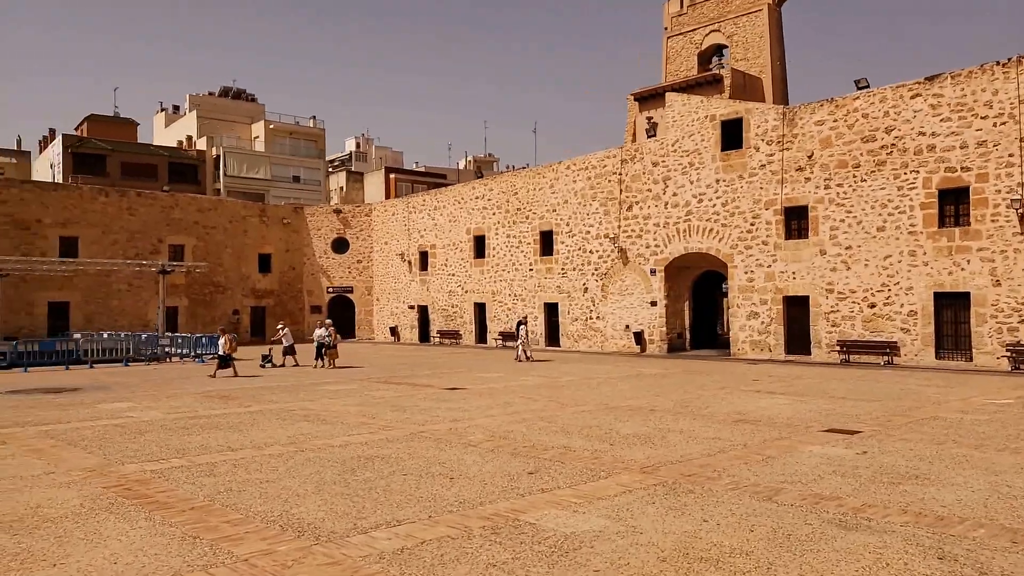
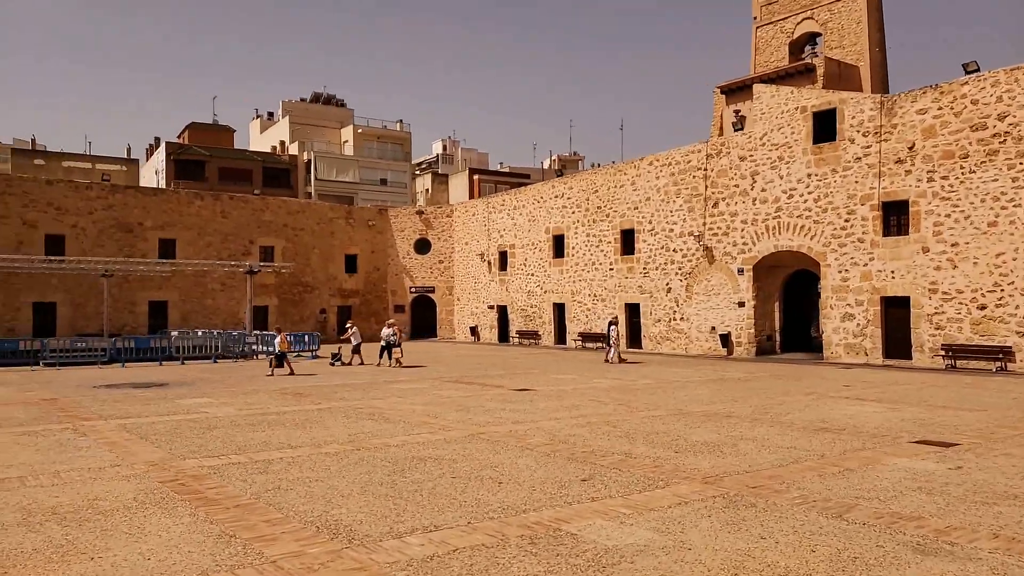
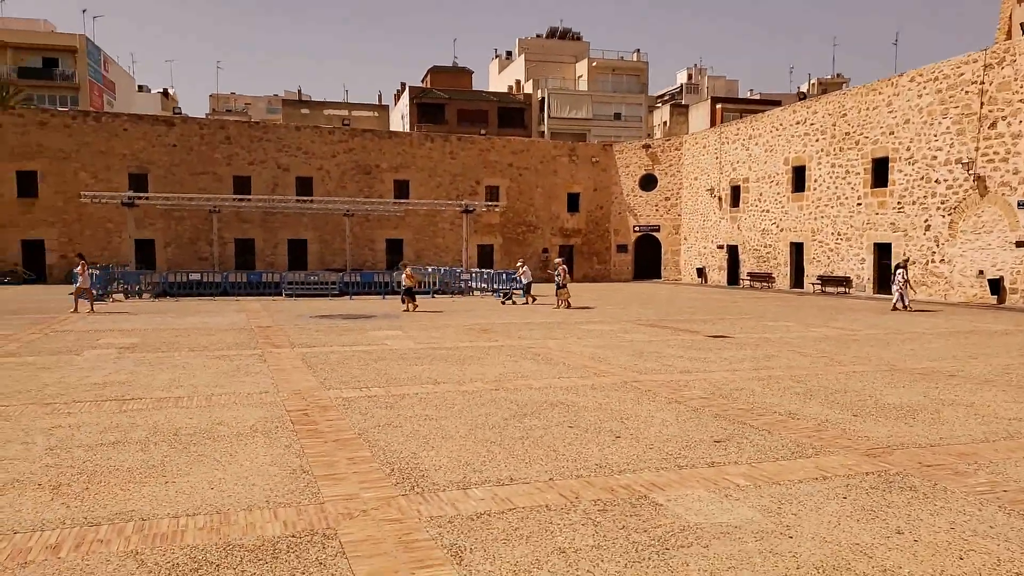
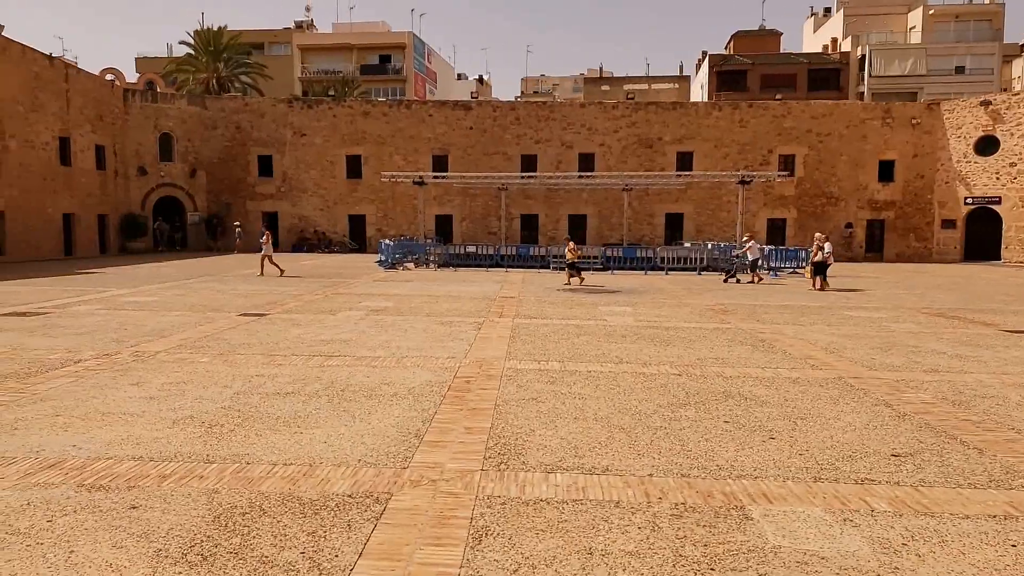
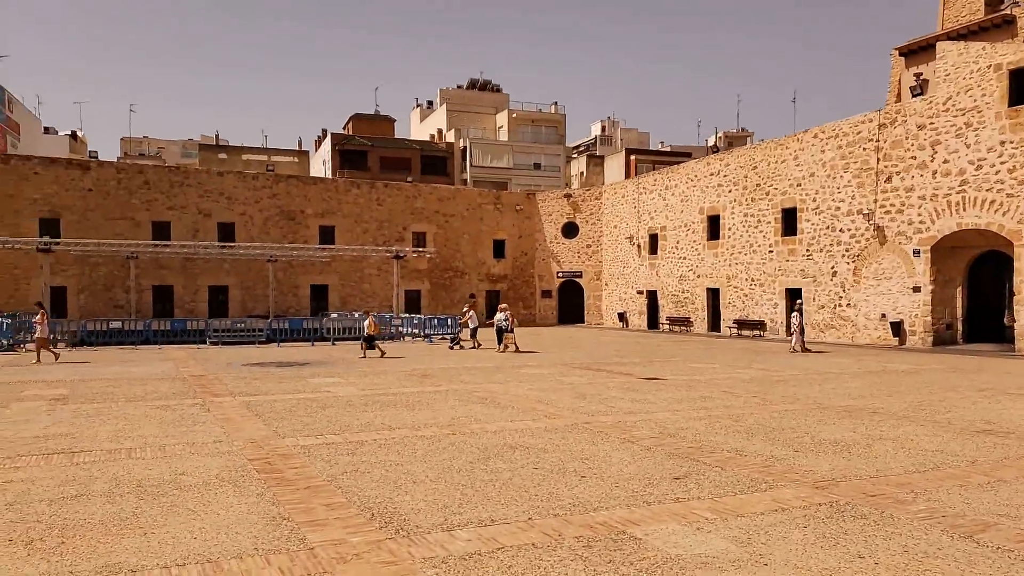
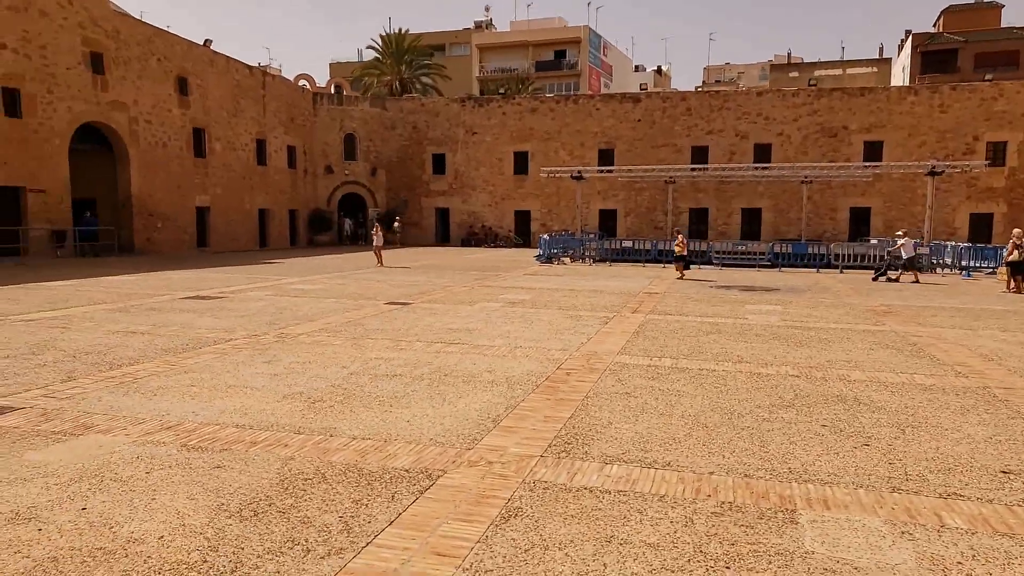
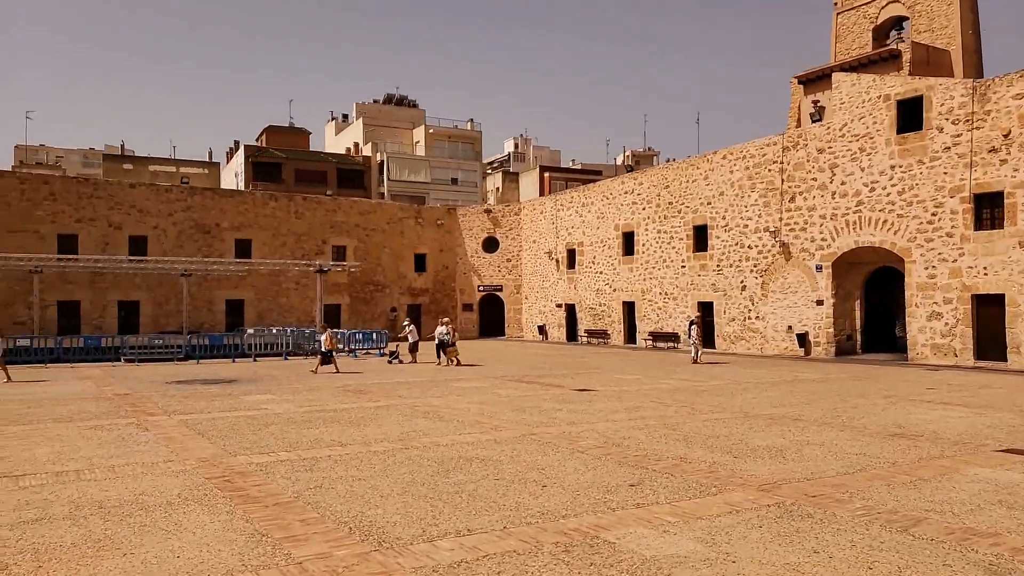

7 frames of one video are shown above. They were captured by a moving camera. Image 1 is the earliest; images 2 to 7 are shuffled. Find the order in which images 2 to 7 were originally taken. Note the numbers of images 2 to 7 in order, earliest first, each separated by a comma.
2, 7, 5, 3, 4, 6
